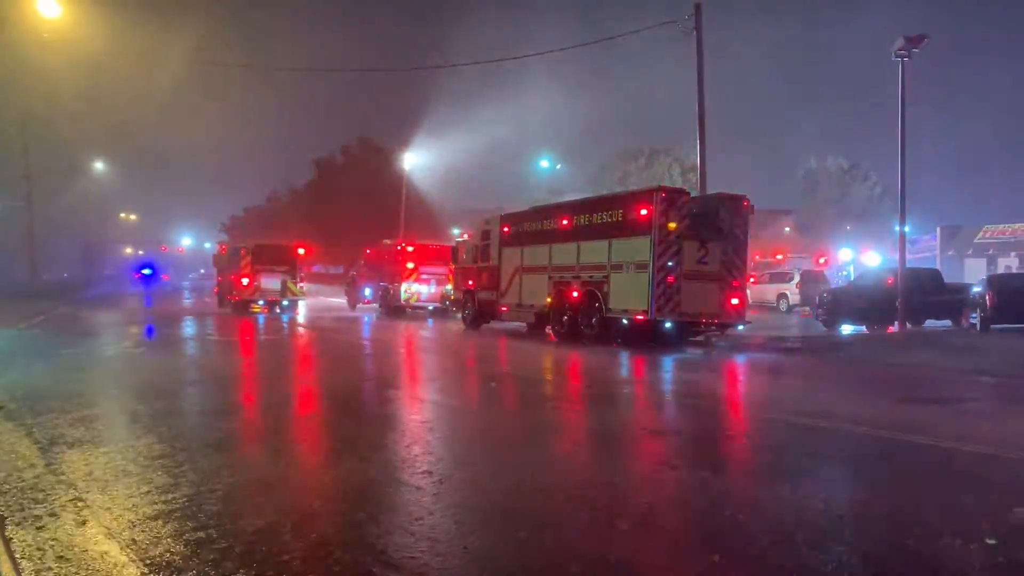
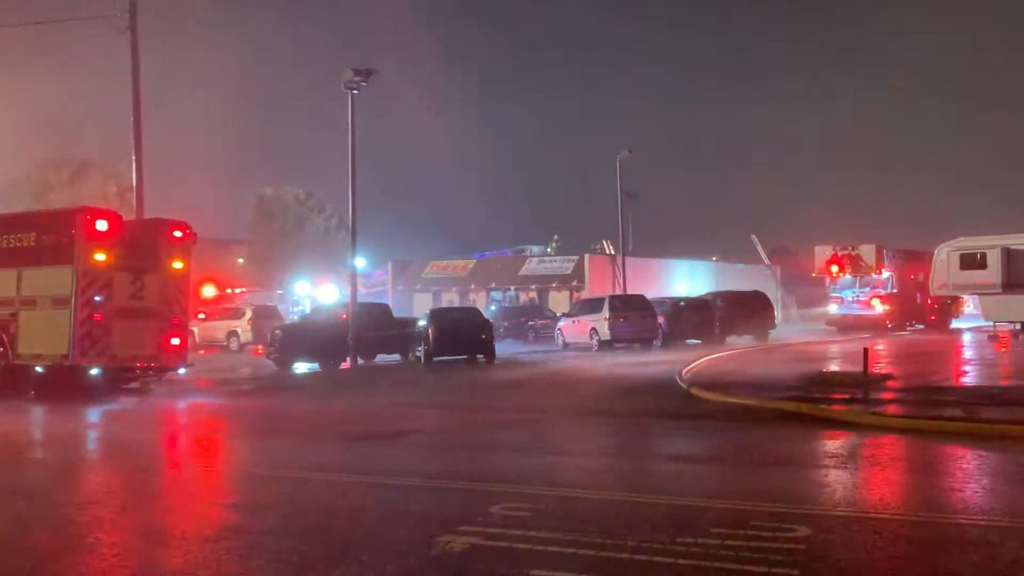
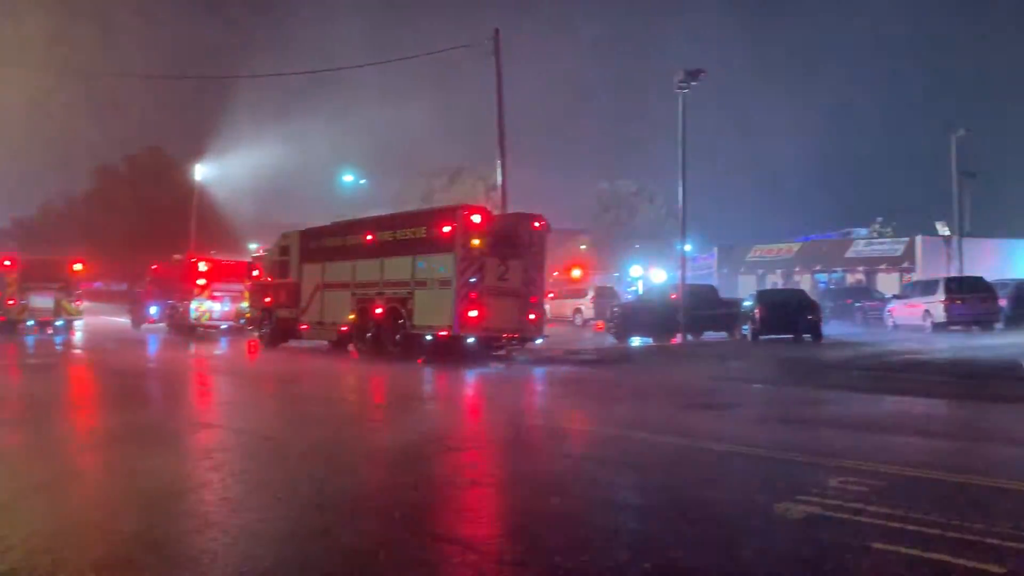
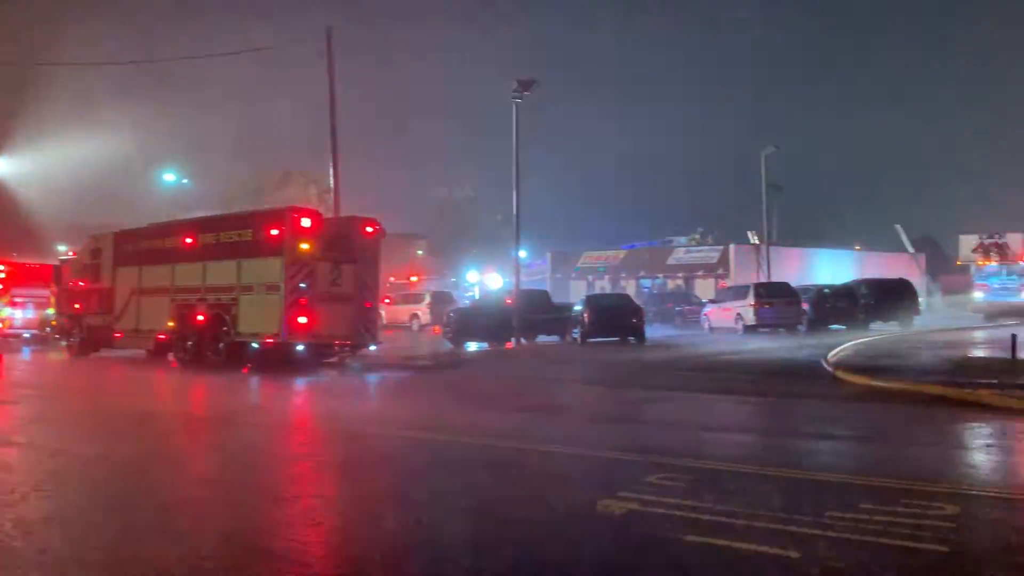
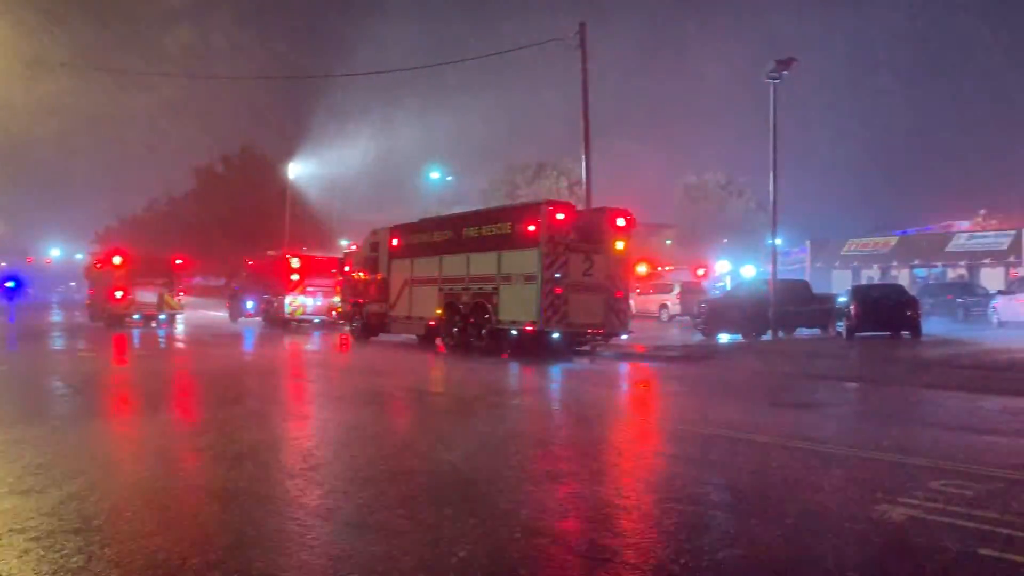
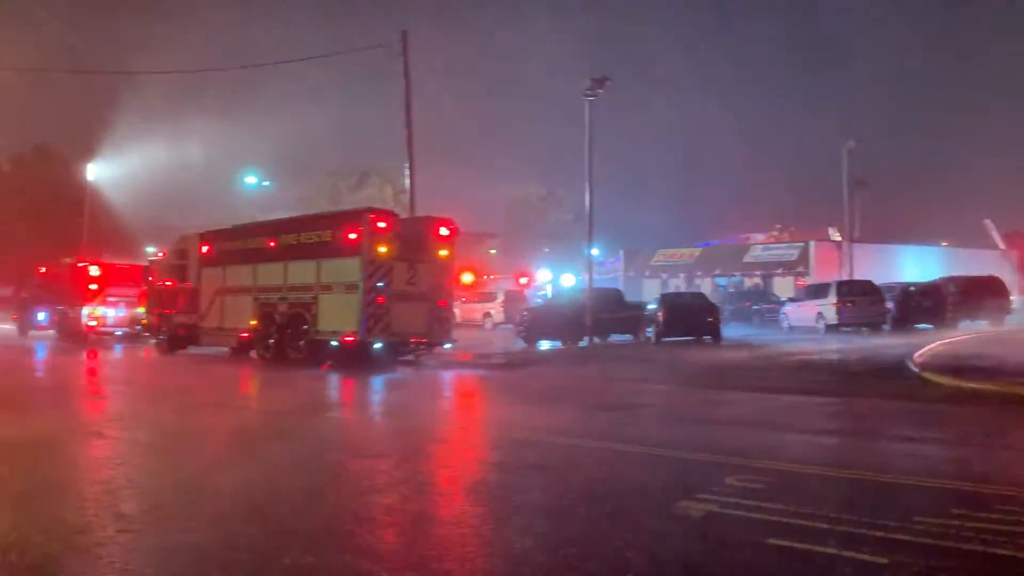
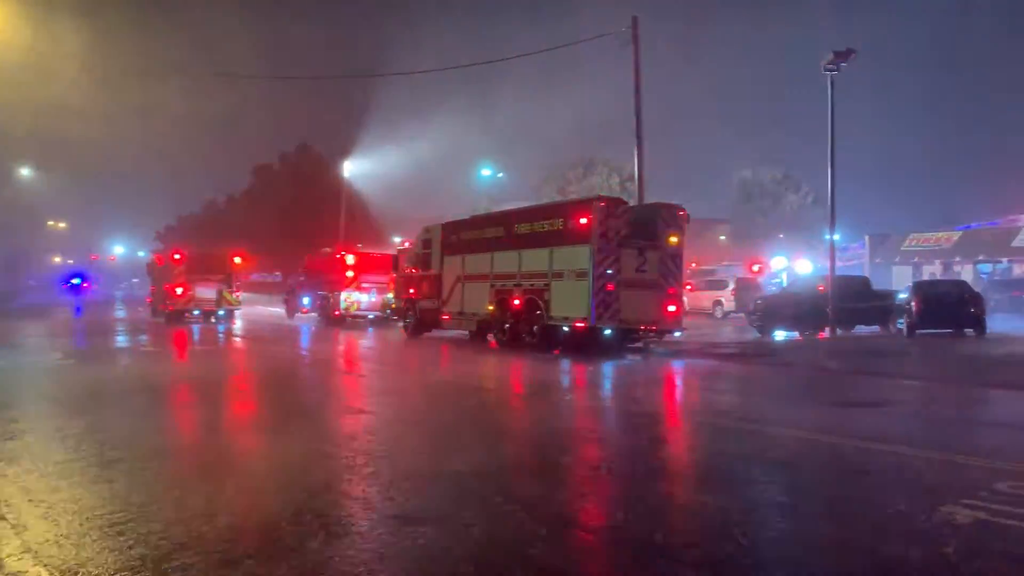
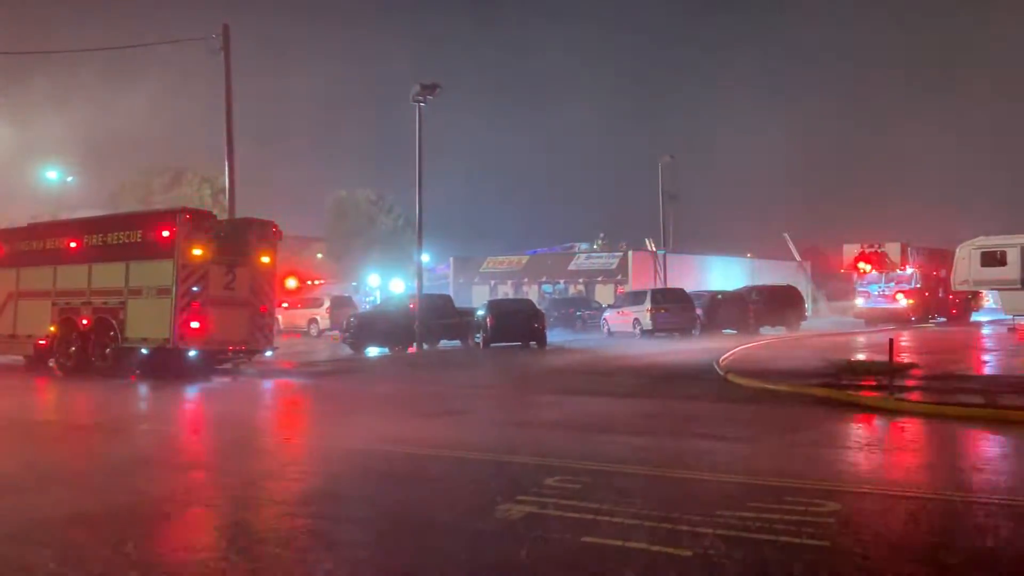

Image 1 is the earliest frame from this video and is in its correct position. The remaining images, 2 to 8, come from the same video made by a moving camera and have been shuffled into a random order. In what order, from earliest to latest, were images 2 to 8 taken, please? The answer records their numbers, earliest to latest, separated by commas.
7, 5, 3, 6, 4, 8, 2
